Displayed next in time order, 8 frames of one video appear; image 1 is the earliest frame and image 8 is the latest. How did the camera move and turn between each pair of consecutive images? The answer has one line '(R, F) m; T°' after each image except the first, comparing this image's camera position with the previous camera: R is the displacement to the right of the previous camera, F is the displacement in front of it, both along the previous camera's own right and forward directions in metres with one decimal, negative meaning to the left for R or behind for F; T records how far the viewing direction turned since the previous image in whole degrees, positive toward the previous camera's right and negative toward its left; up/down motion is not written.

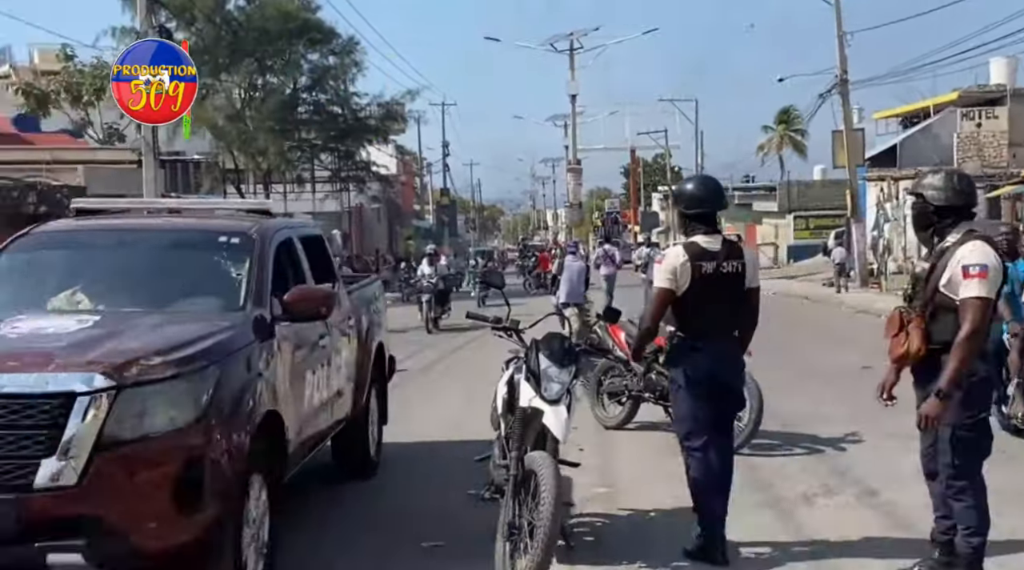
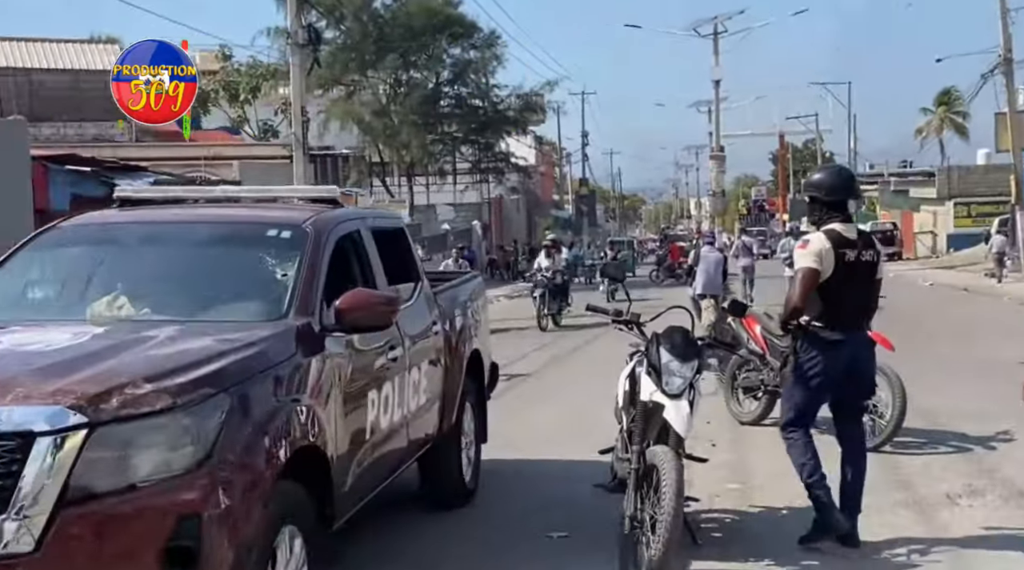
(+0.5, +0.1) m; -11°
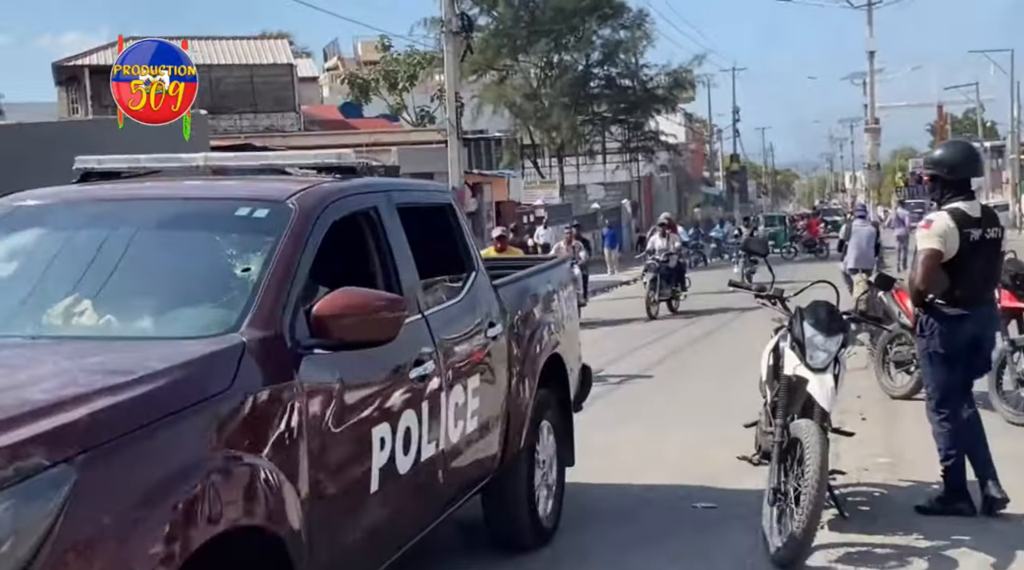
(+0.3, -0.2) m; -10°
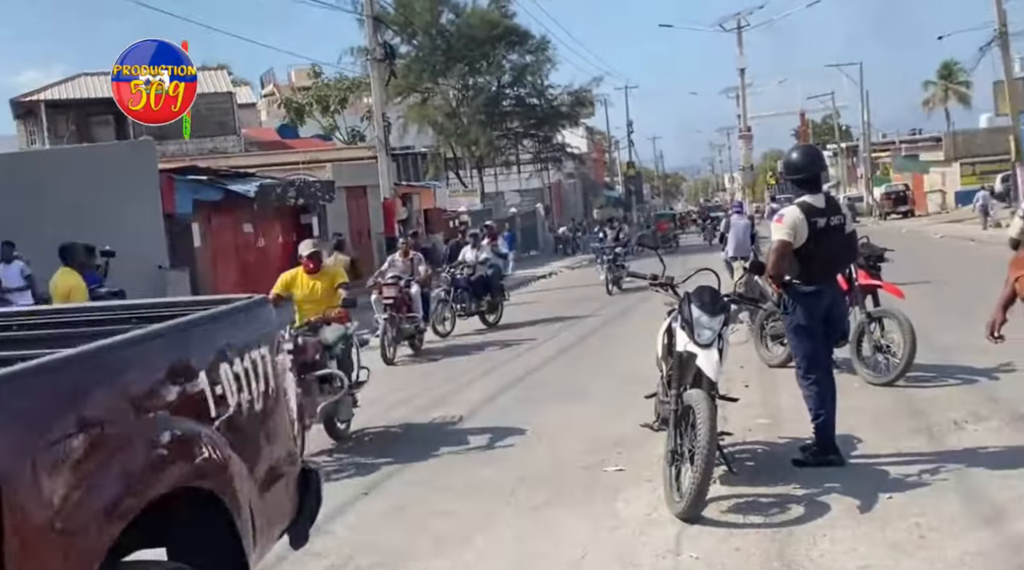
(0.0, -1.0) m; +4°
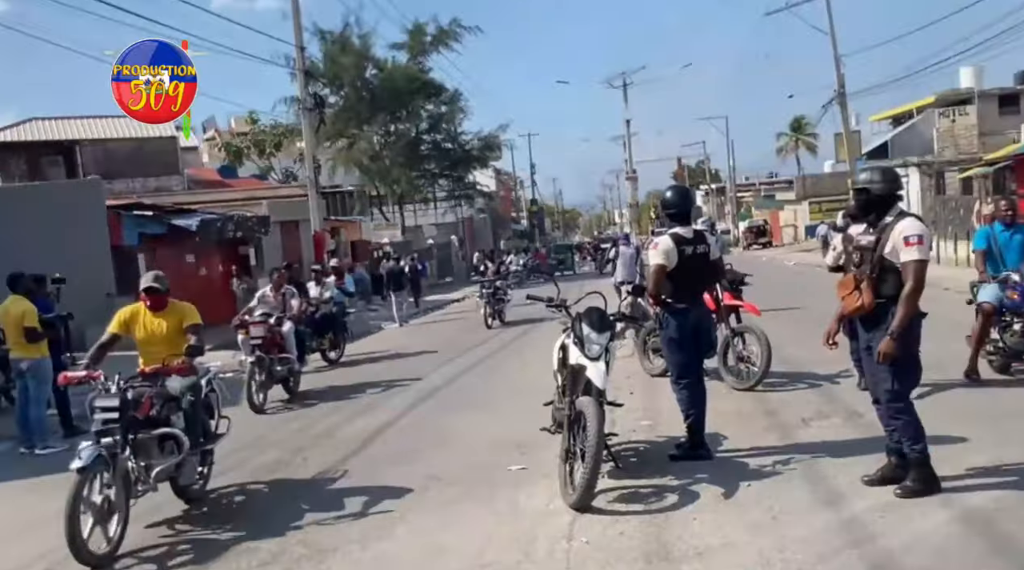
(+0.1, -1.2) m; +4°
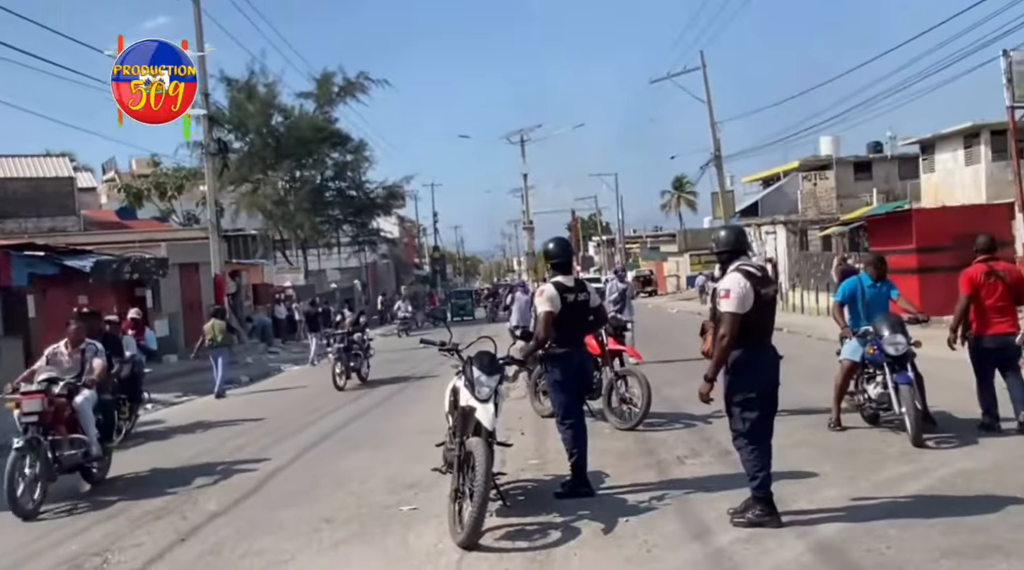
(+0.5, -0.5) m; +2°
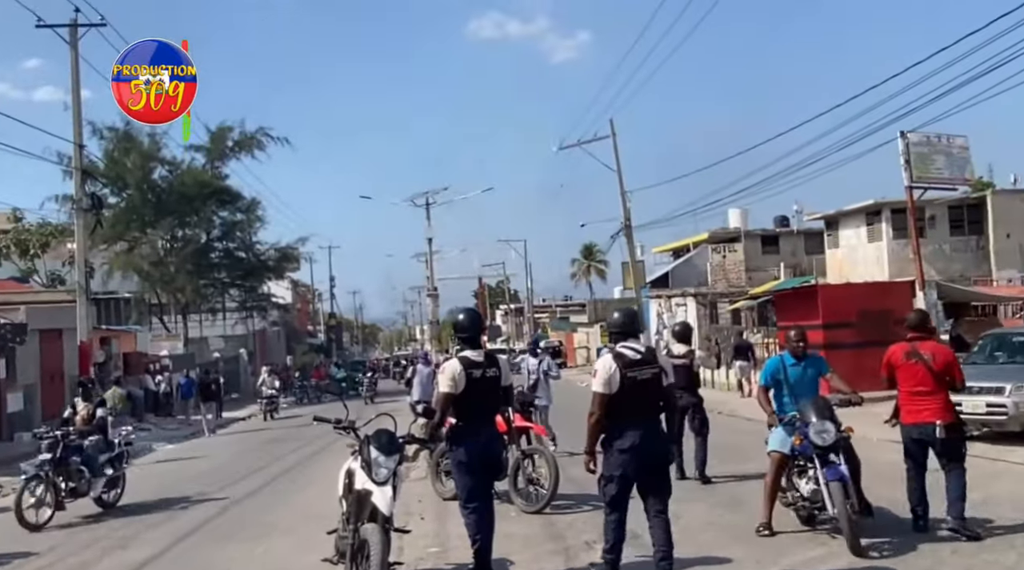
(-0.1, +0.6) m; +6°
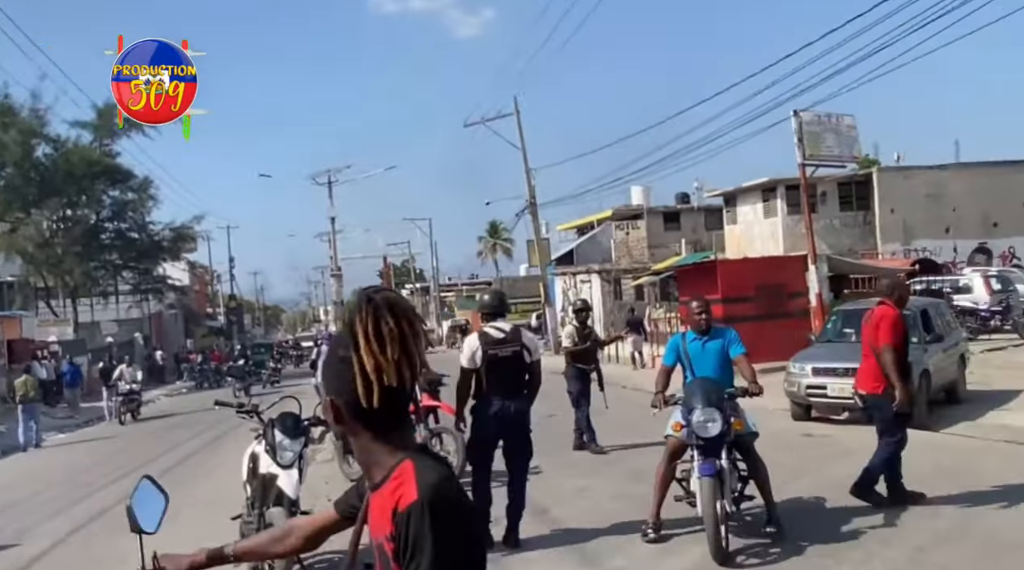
(-0.2, +0.1) m; +6°
